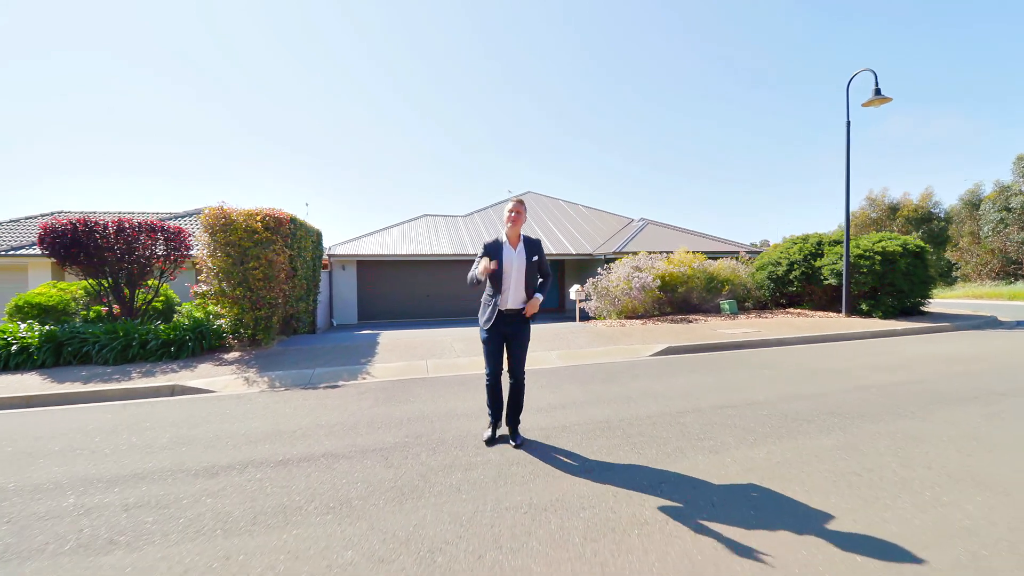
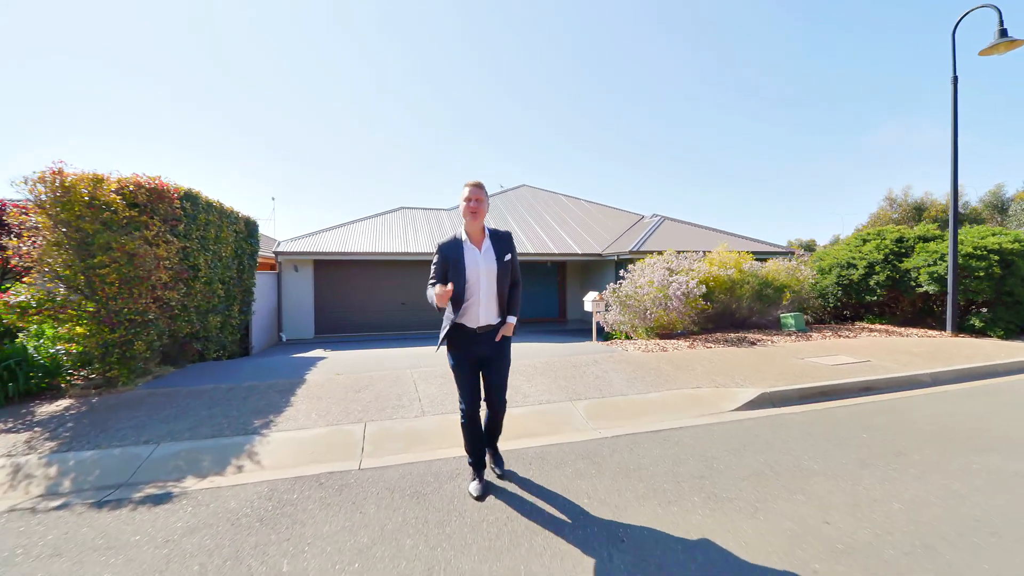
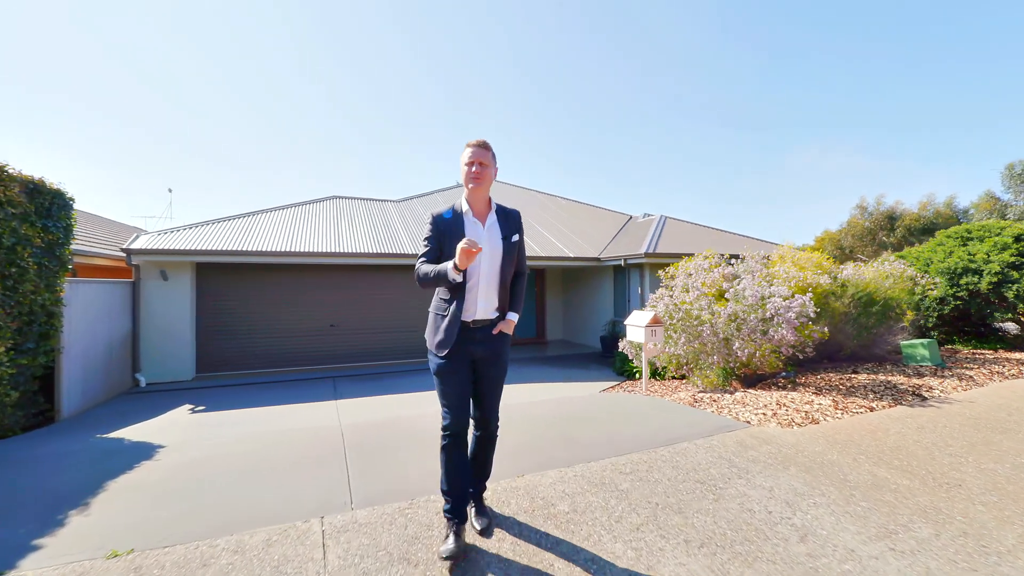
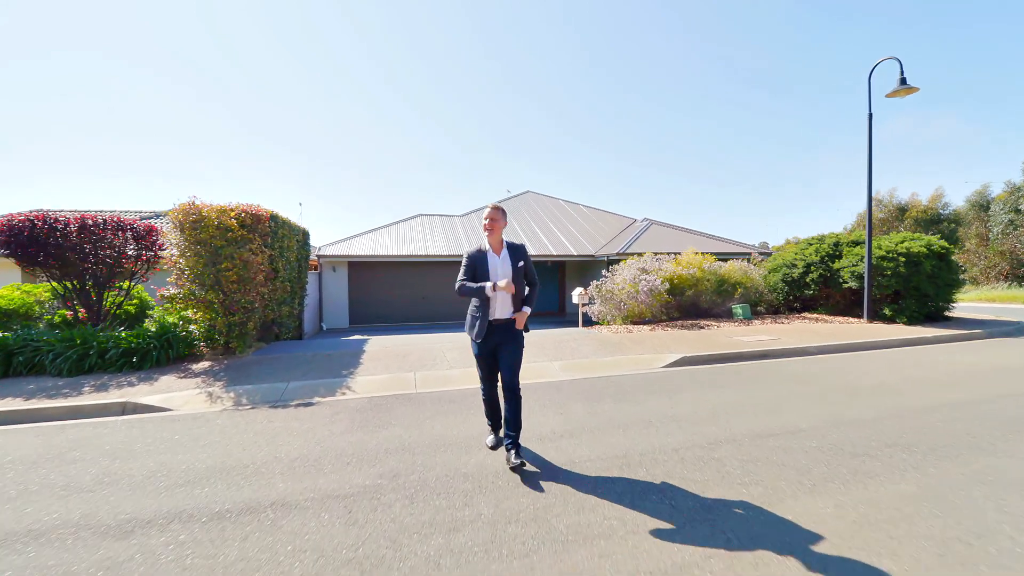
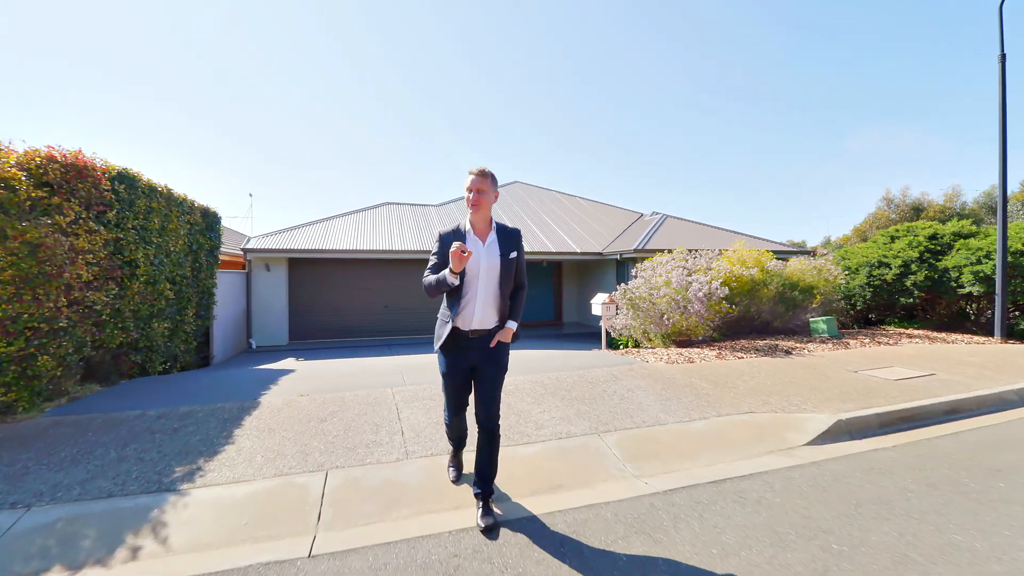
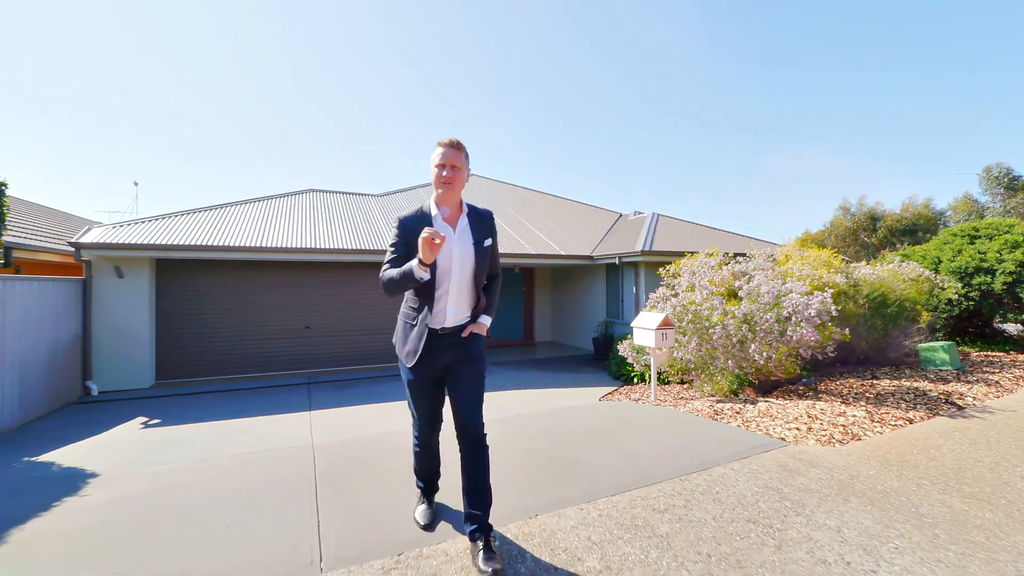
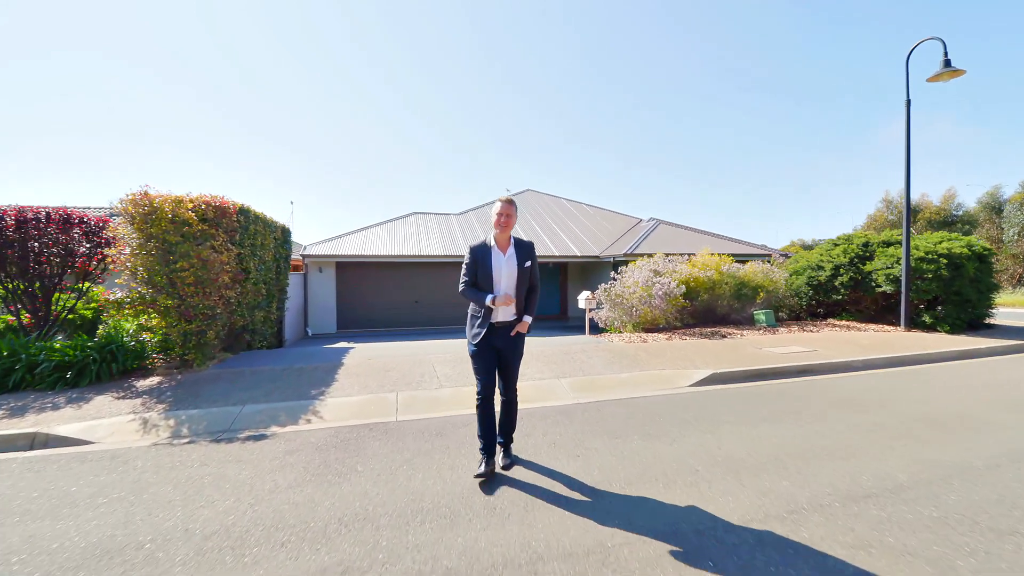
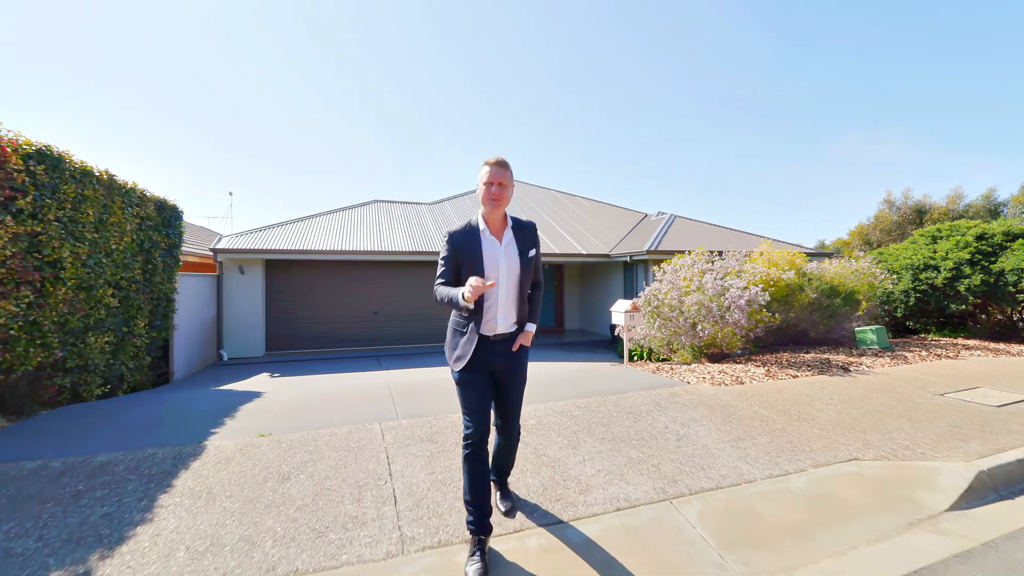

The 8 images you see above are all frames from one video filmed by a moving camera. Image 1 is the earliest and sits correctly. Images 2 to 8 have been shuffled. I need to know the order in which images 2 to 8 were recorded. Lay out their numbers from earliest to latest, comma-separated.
4, 7, 2, 5, 8, 3, 6
